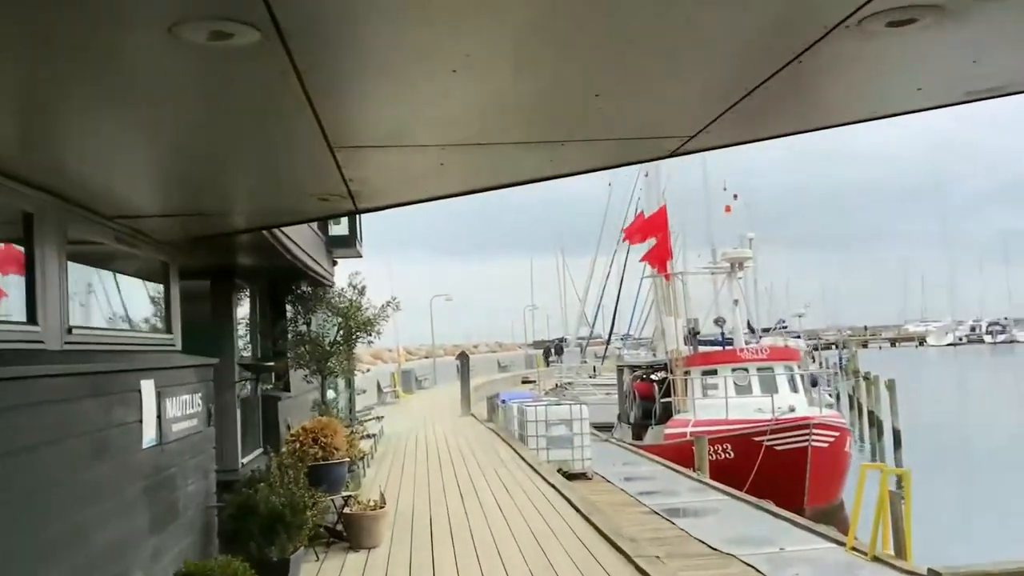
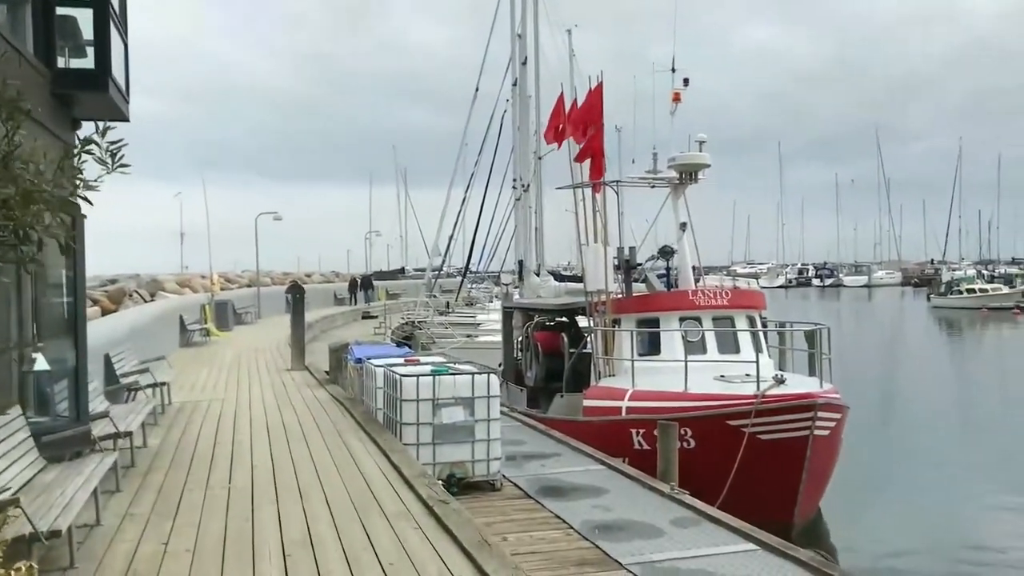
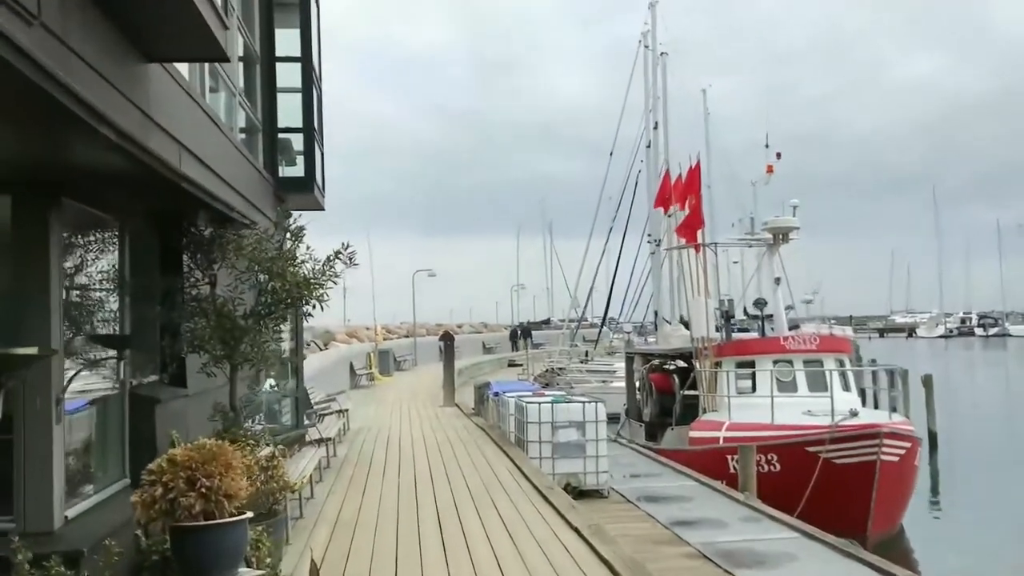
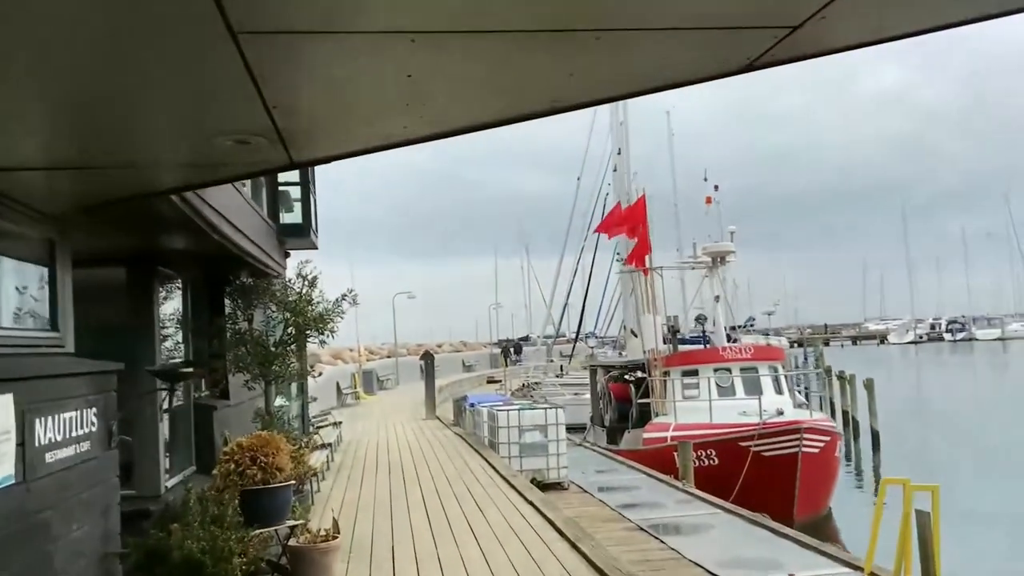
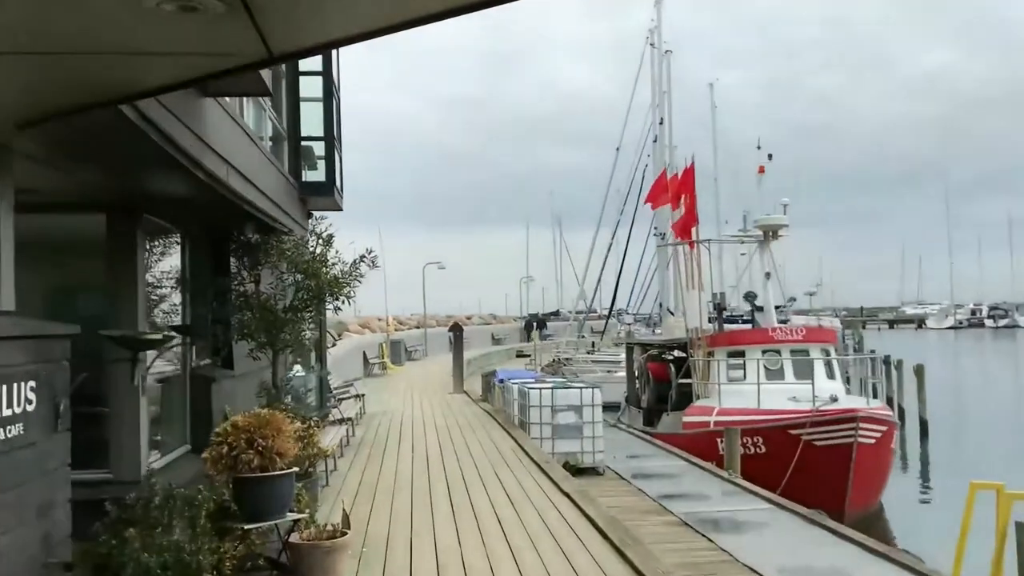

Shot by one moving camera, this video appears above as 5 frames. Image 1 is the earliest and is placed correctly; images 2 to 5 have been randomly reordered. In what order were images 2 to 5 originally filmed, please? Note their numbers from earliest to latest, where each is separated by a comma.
4, 5, 3, 2
